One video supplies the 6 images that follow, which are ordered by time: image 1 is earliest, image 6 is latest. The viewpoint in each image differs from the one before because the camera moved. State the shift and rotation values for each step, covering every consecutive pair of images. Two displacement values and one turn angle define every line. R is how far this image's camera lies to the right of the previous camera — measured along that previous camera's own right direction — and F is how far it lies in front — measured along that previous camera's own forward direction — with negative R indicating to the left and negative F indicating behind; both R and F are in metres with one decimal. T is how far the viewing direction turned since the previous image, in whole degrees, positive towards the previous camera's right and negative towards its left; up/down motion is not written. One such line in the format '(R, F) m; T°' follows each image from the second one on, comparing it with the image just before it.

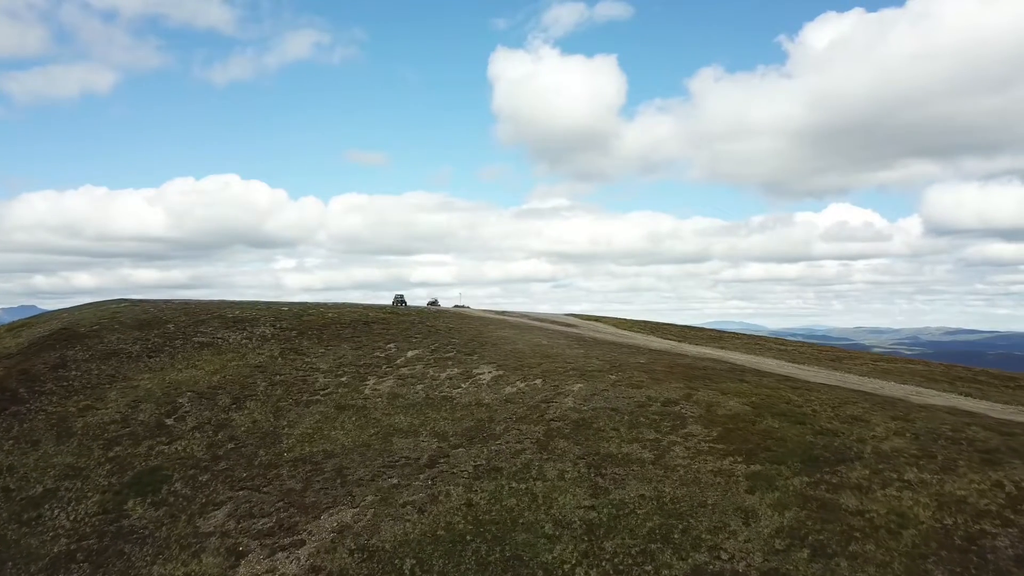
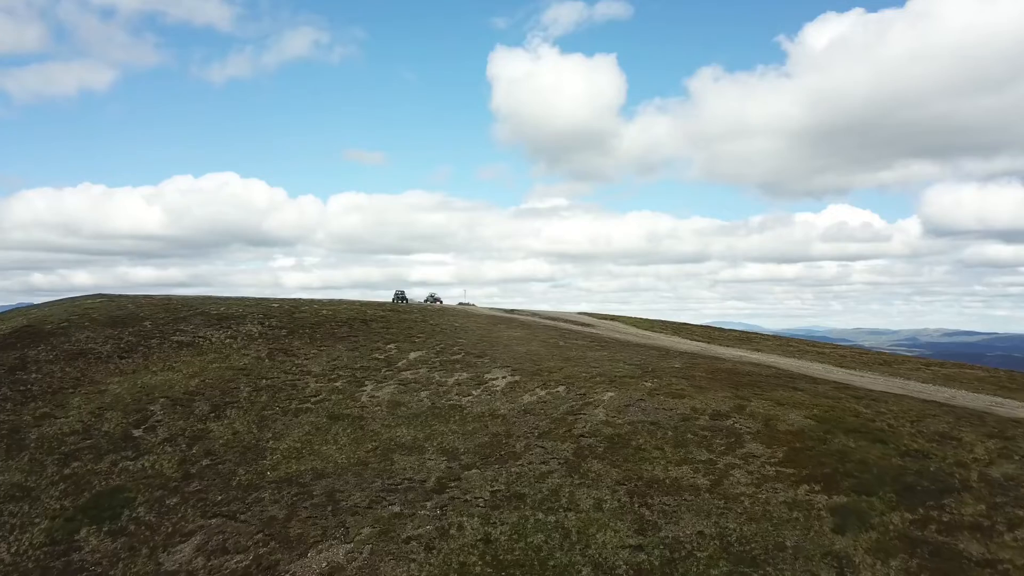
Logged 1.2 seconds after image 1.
(-0.9, +5.0) m; 0°
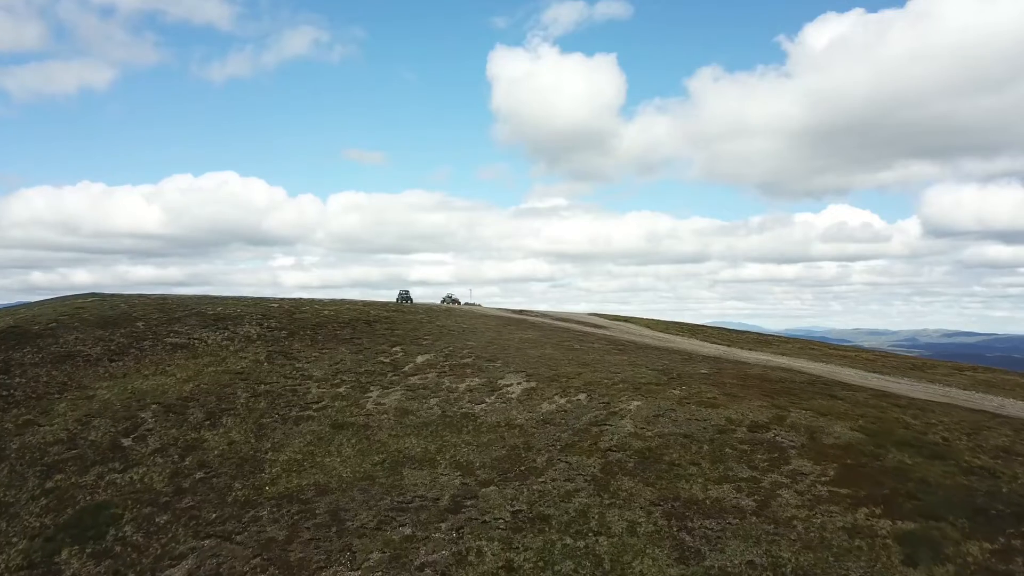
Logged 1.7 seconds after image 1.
(-0.7, +2.4) m; 0°
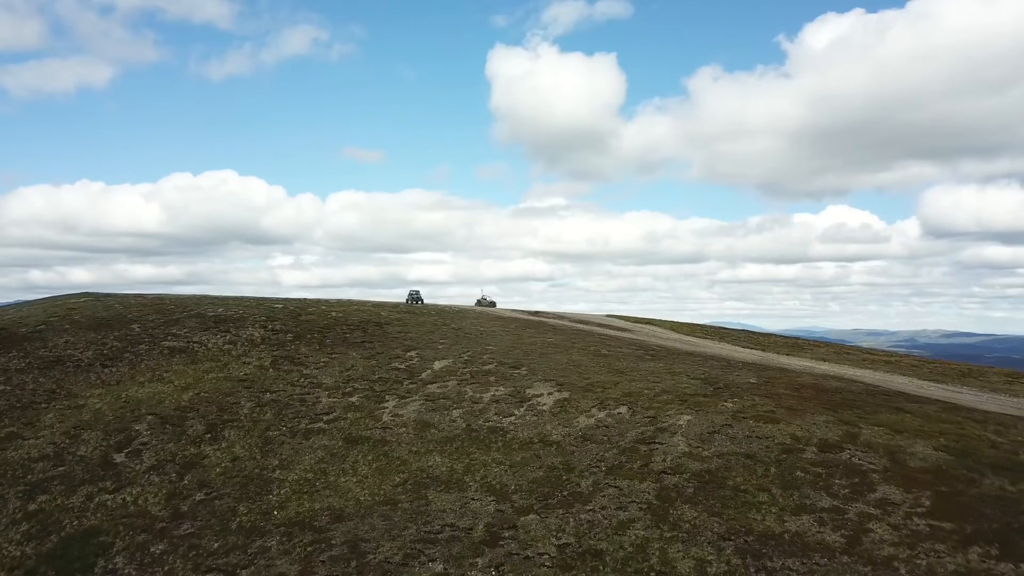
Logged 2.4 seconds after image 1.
(-1.2, +3.0) m; 0°
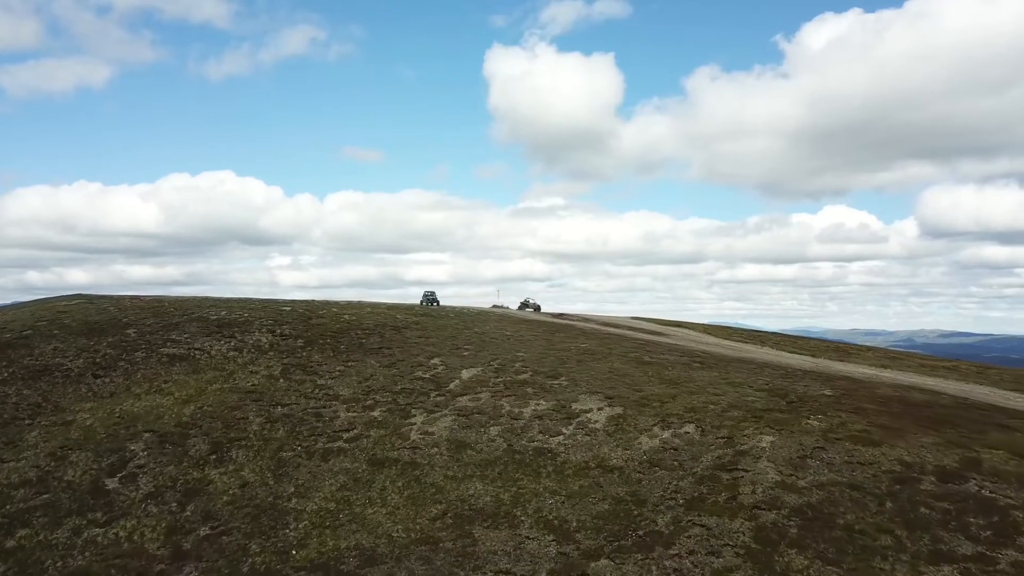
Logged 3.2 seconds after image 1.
(-1.6, +3.6) m; 0°
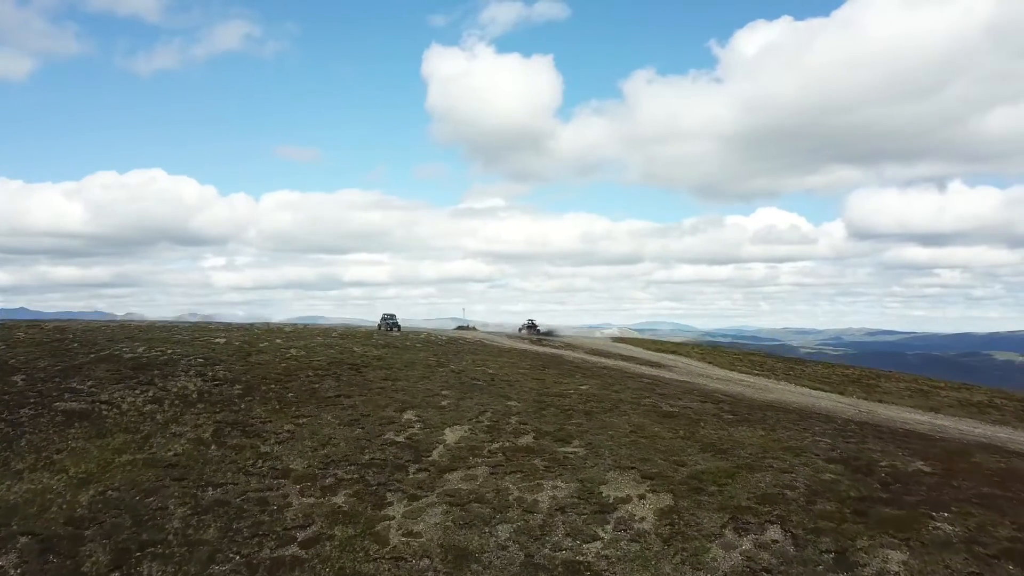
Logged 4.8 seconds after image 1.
(-1.9, +6.9) m; +4°
